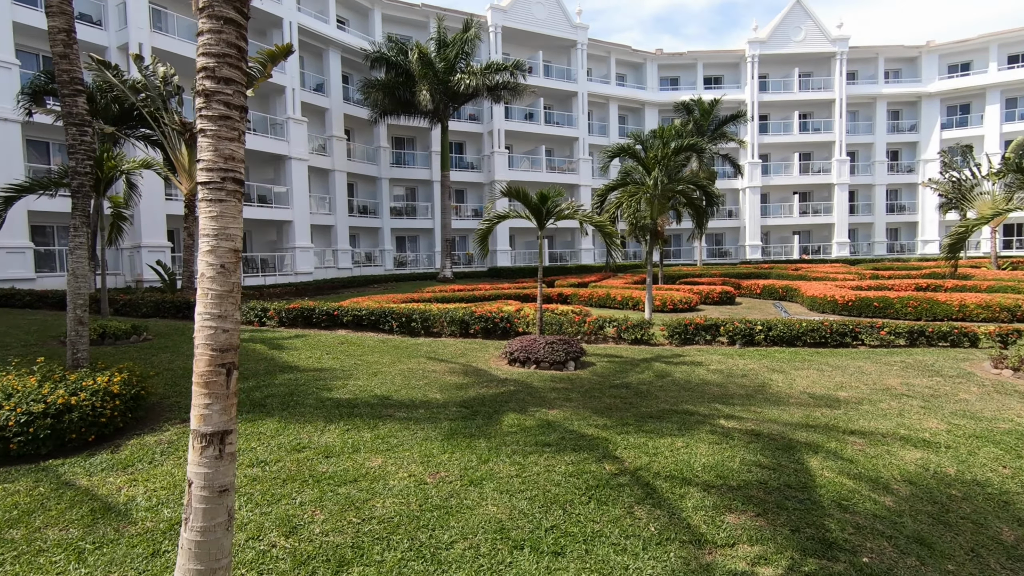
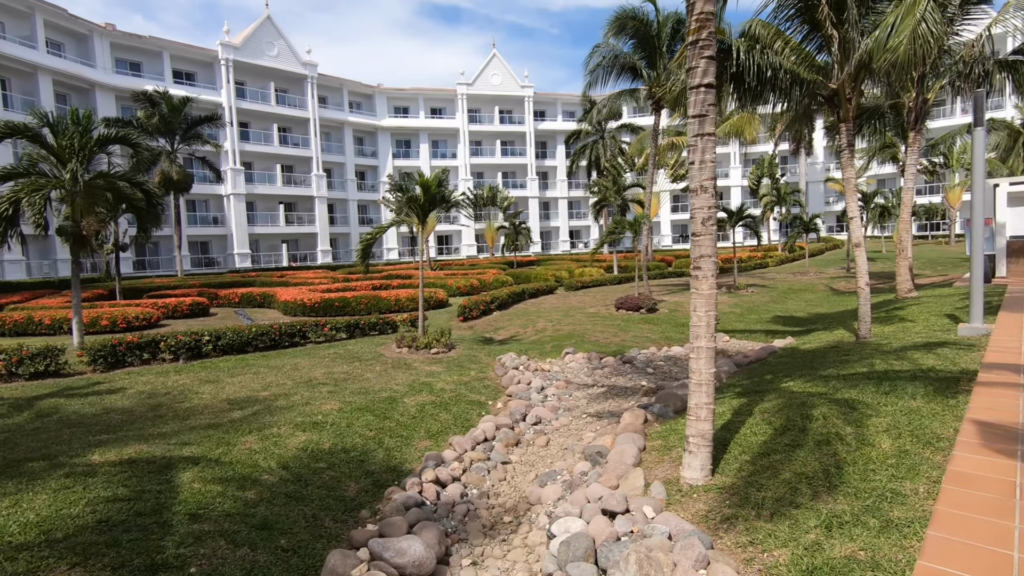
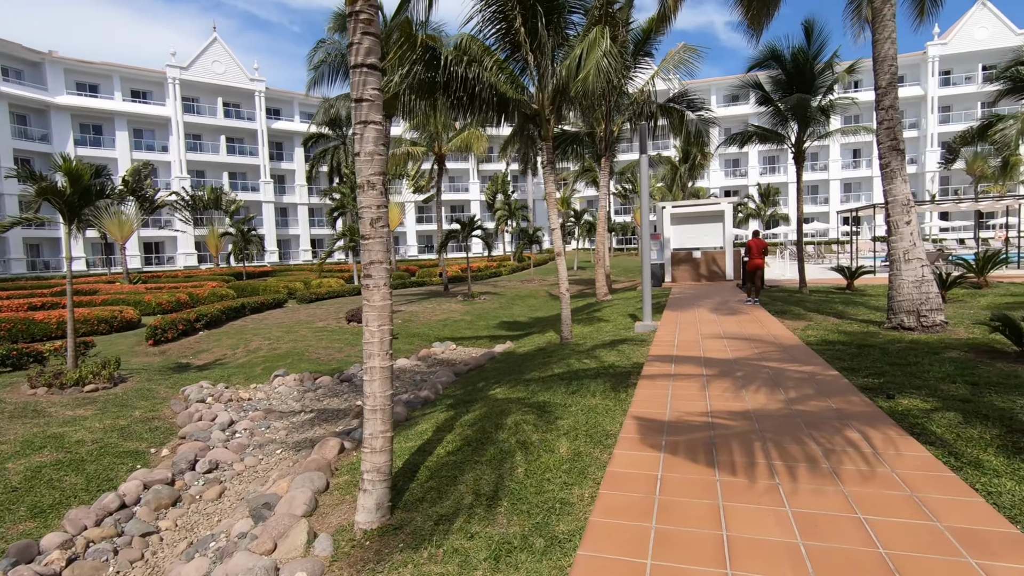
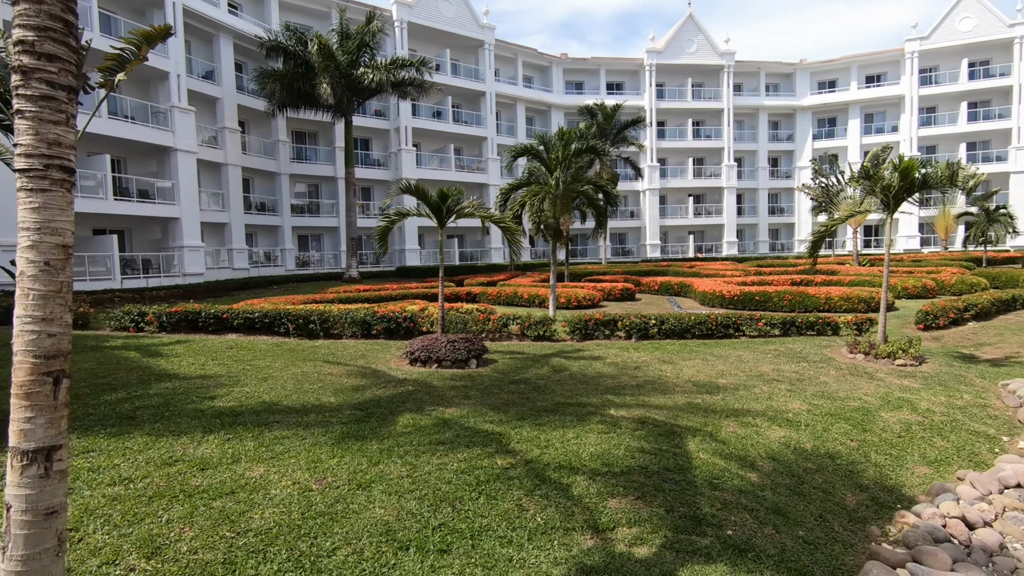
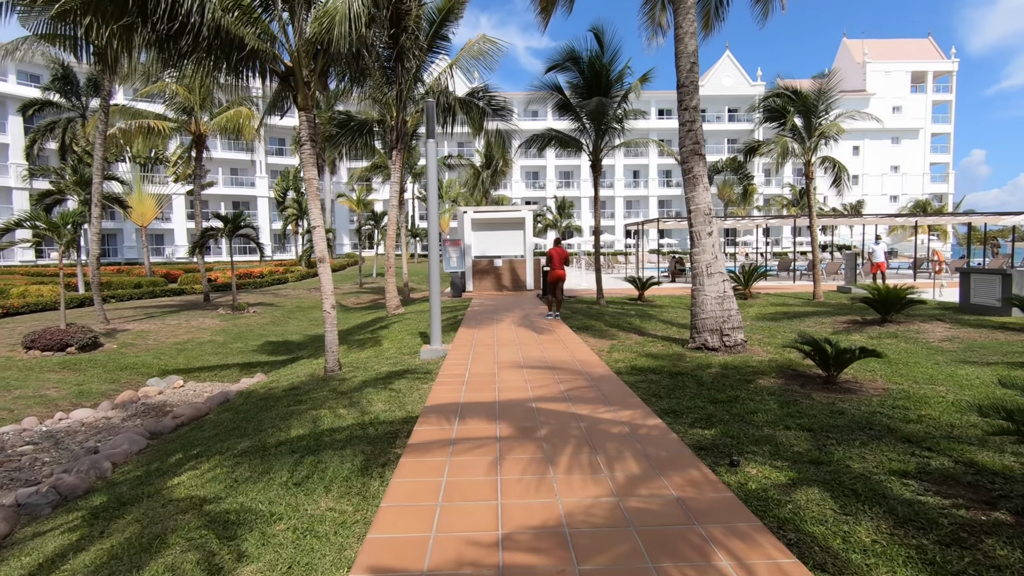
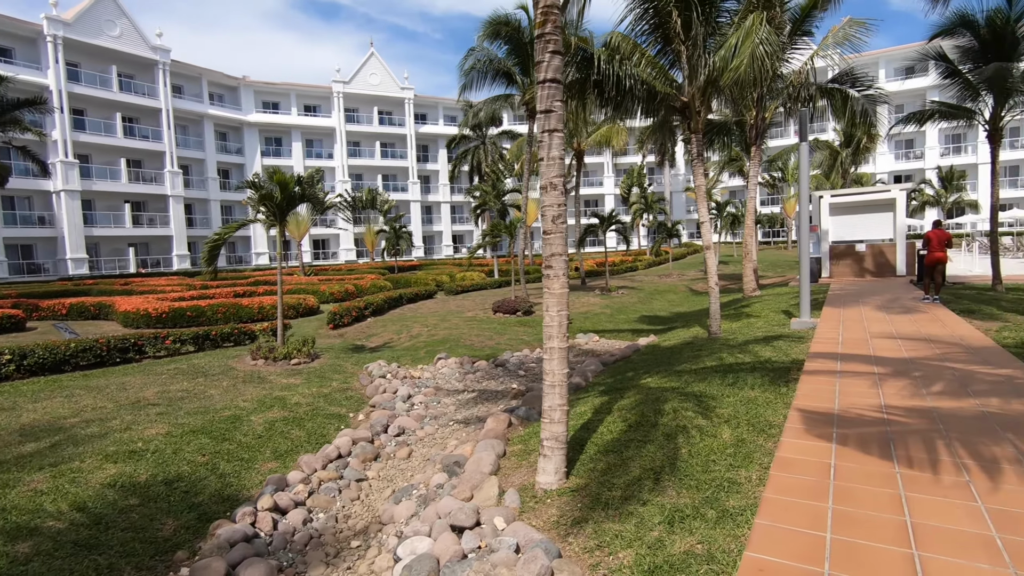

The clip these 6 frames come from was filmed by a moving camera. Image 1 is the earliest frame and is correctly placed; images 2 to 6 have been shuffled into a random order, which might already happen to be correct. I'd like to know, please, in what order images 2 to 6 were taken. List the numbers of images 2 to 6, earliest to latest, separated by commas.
4, 2, 6, 3, 5
